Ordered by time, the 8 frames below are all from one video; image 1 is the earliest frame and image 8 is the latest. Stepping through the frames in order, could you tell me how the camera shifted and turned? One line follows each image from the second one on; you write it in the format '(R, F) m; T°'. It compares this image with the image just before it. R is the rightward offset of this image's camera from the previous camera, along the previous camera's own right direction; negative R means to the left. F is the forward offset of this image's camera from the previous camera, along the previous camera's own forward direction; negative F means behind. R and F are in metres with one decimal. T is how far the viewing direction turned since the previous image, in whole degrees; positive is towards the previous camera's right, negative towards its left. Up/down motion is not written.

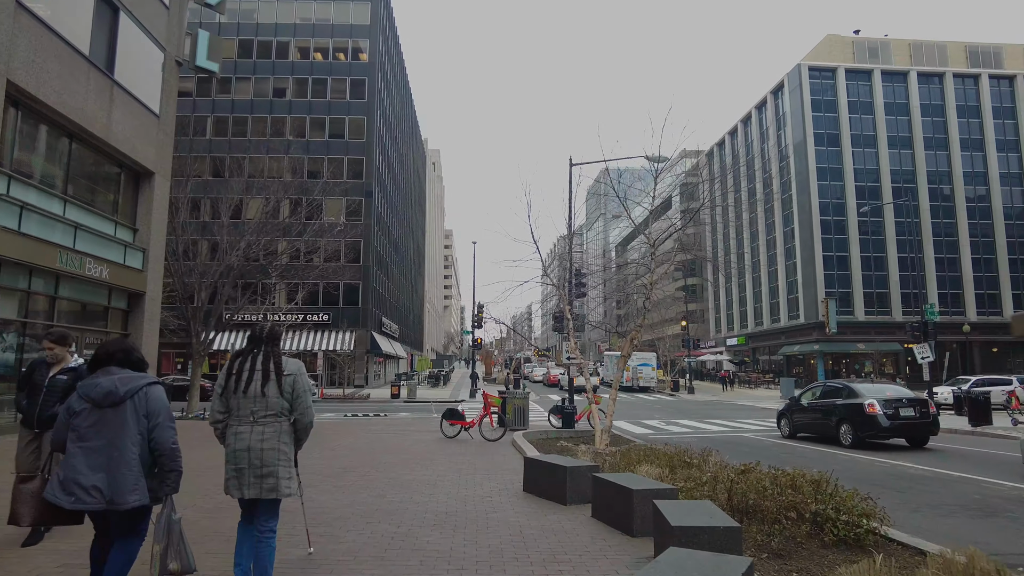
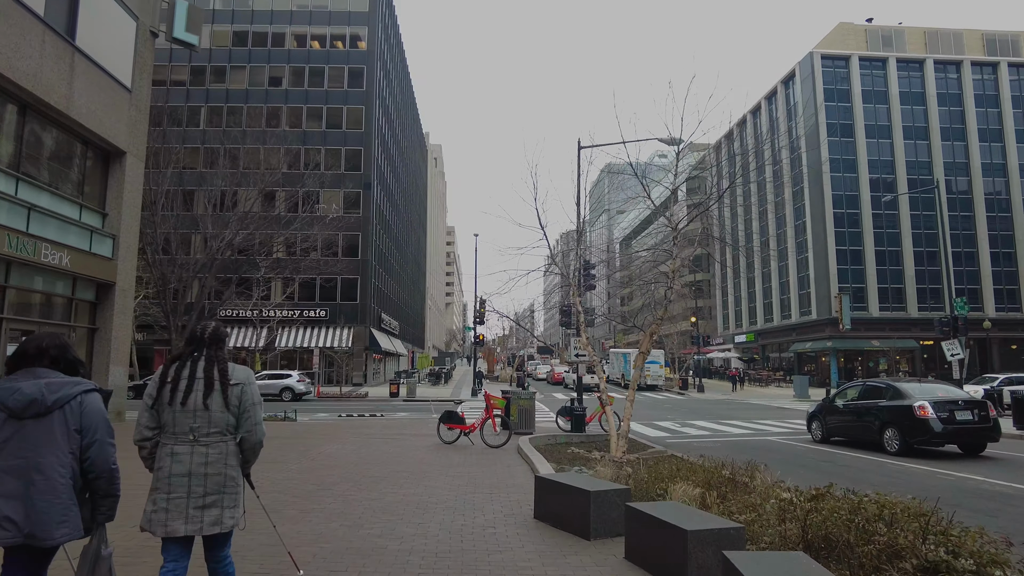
(0.0, +1.1) m; 0°
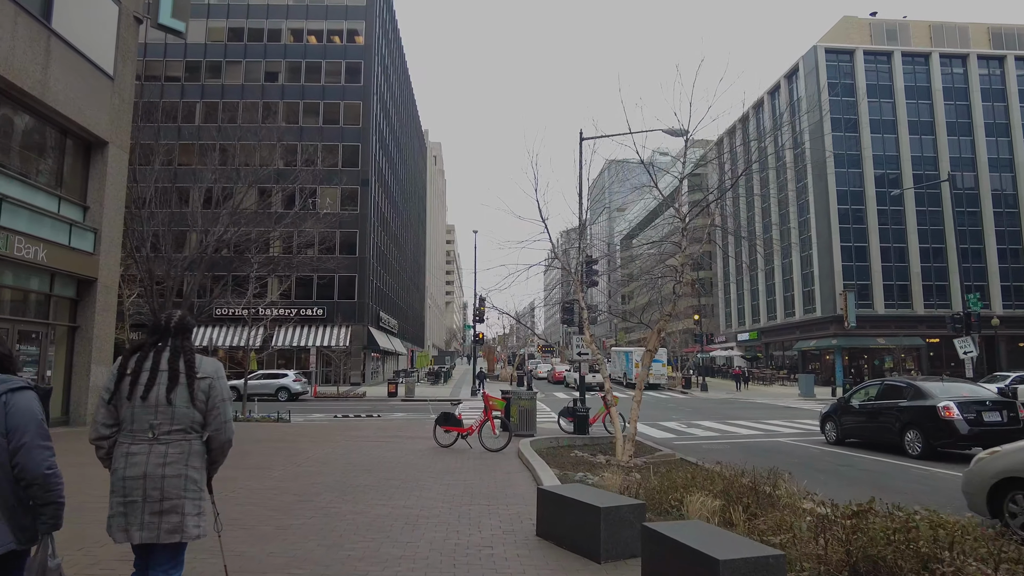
(0.0, +0.5) m; 0°
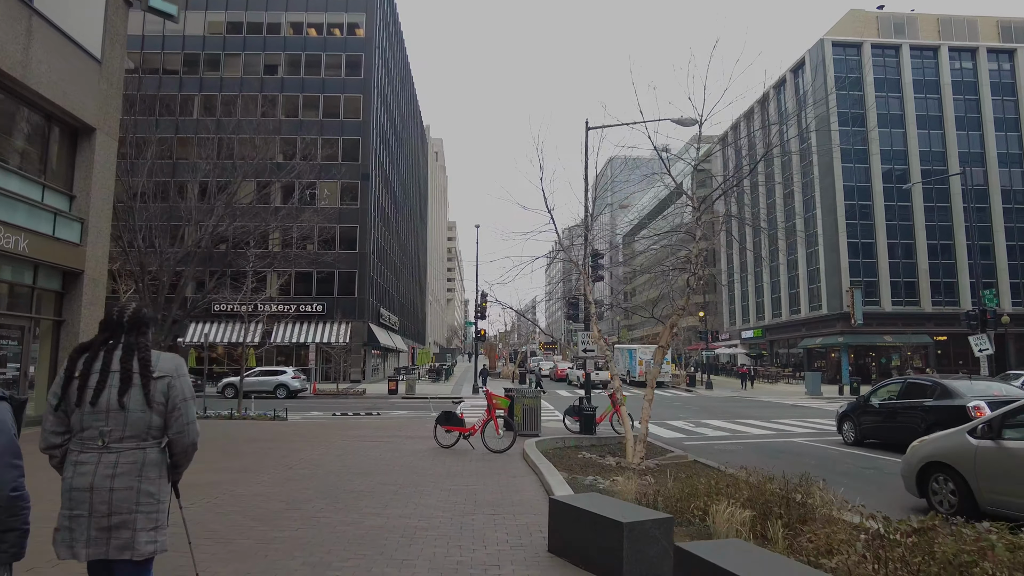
(-0.1, +0.5) m; 0°
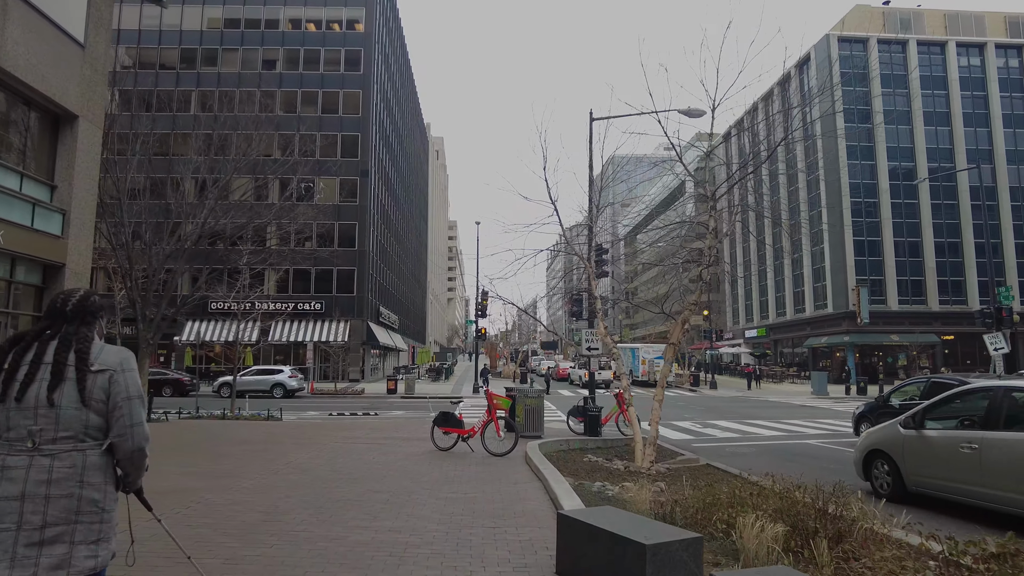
(0.0, +0.5) m; 0°
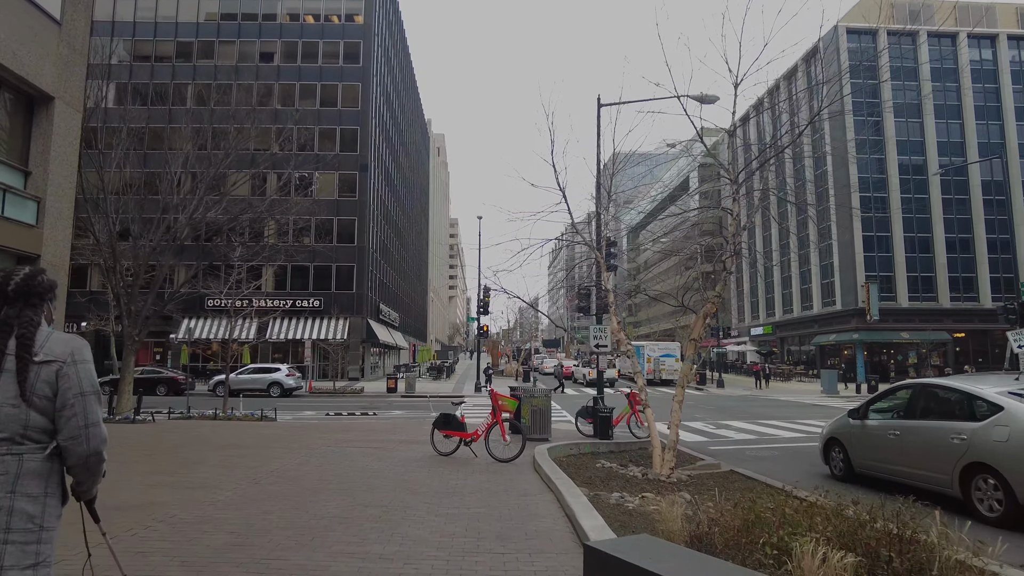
(-0.1, +0.7) m; 0°
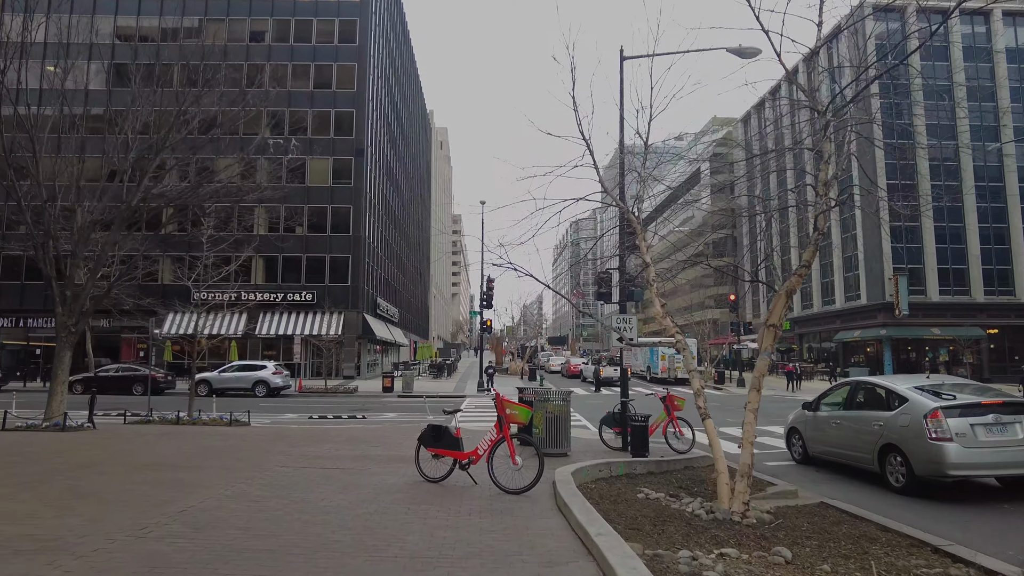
(-0.1, +2.0) m; 0°
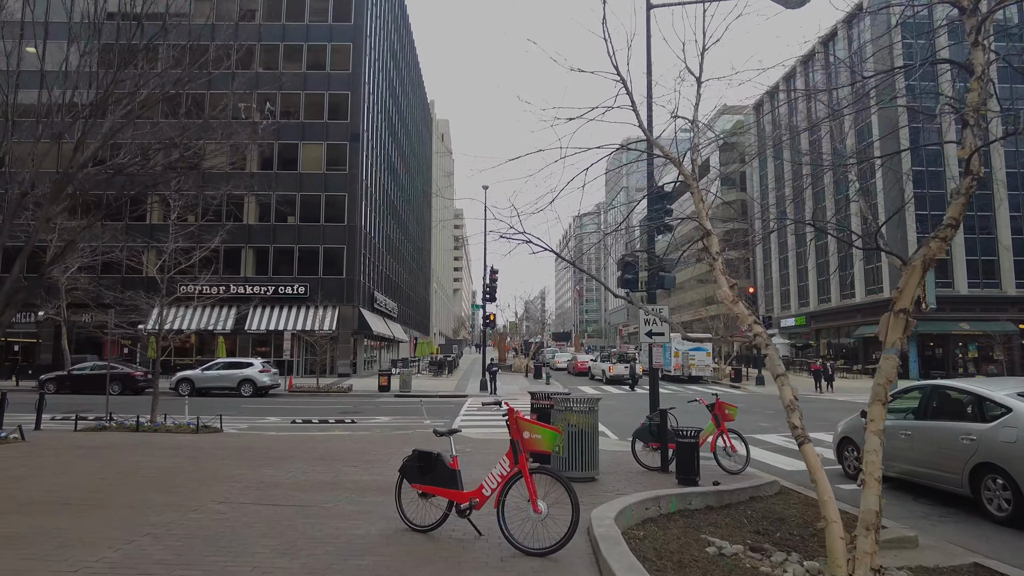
(-0.1, +1.7) m; 0°
